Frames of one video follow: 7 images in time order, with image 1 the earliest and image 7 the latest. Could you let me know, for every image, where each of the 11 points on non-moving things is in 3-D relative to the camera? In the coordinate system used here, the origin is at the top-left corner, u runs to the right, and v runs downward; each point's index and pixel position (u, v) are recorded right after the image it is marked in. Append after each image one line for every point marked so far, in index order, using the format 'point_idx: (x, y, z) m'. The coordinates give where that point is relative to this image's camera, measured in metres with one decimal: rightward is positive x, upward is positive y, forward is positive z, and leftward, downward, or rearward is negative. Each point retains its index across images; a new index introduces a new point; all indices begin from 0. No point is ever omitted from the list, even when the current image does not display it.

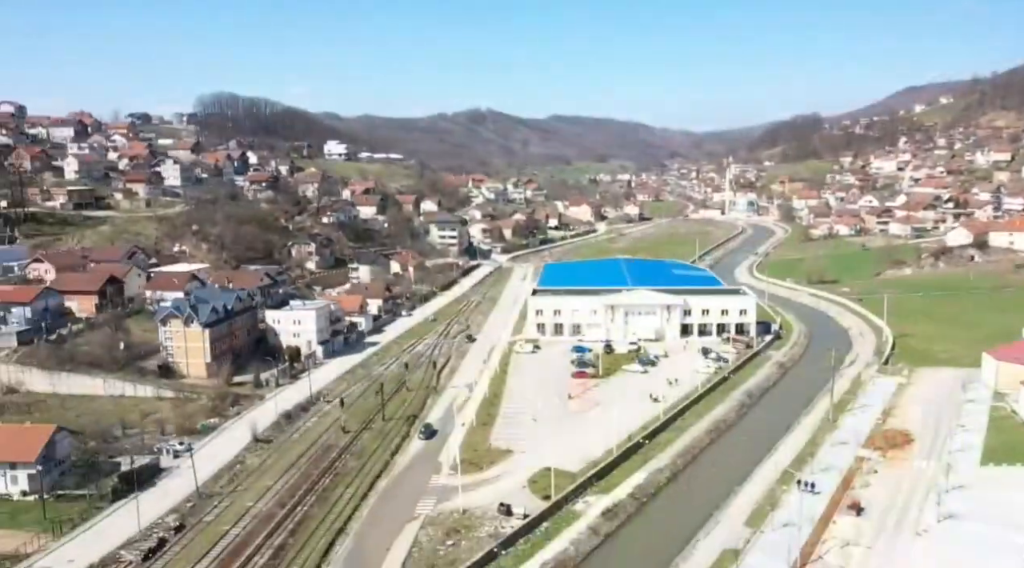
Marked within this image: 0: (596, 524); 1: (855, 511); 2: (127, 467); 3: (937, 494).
0: (+1.4, -4.1, +16.7) m
1: (+5.9, -3.7, +16.4) m
2: (-7.6, -3.6, +18.8) m
3: (+7.5, -3.5, +17.0) m
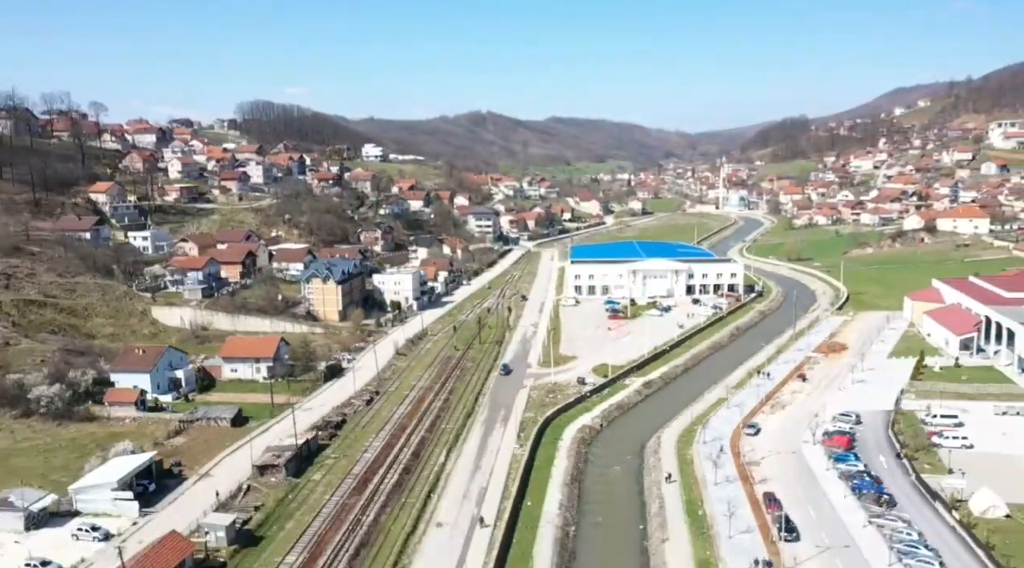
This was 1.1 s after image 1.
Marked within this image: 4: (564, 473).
0: (+3.5, -2.8, +26.5) m
1: (+7.9, -2.4, +26.2) m
2: (-5.6, -2.4, +28.6) m
3: (+9.5, -2.2, +26.8) m
4: (+1.1, -3.8, +19.6) m
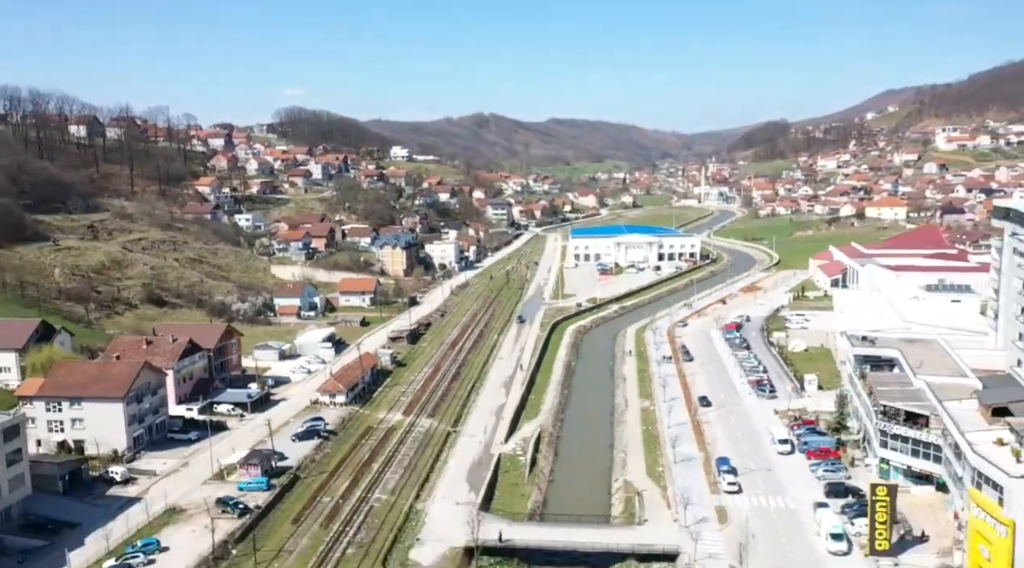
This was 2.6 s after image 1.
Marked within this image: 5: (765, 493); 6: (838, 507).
0: (+4.4, -1.1, +40.4) m
1: (+8.8, -0.7, +40.1) m
2: (-4.7, -0.6, +42.5) m
3: (+10.4, -0.5, +40.7) m
4: (+2.0, -2.1, +33.5) m
5: (+4.6, -3.8, +17.6) m
6: (+5.5, -3.8, +16.4) m
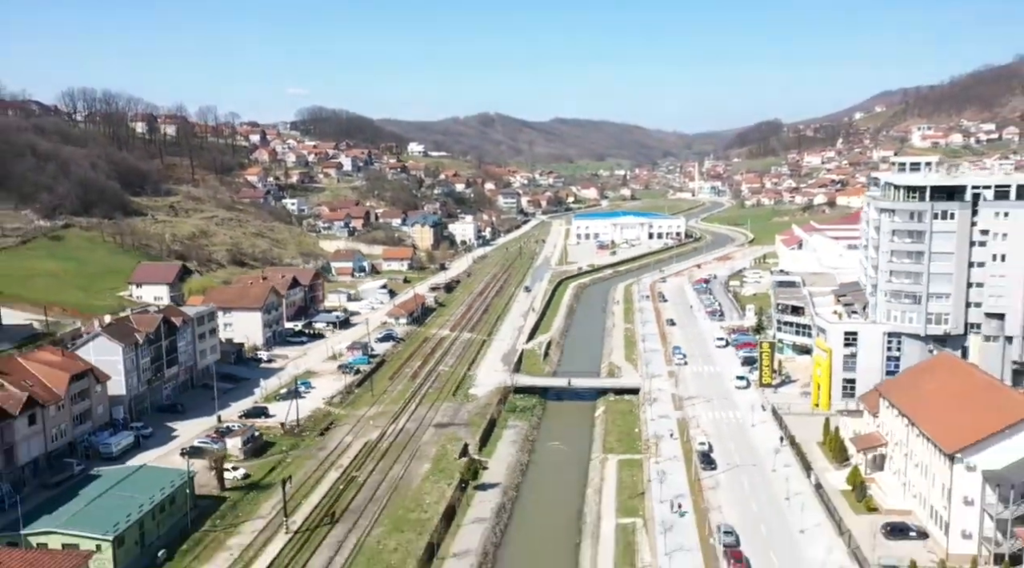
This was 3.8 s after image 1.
0: (+5.0, +0.6, +49.2) m
1: (+9.5, +1.0, +48.9) m
2: (-4.0, +1.0, +51.3) m
3: (+11.1, +1.1, +49.5) m
4: (+2.6, -0.4, +42.4) m
5: (+5.2, -2.2, +26.4) m
6: (+6.1, -2.2, +25.2) m
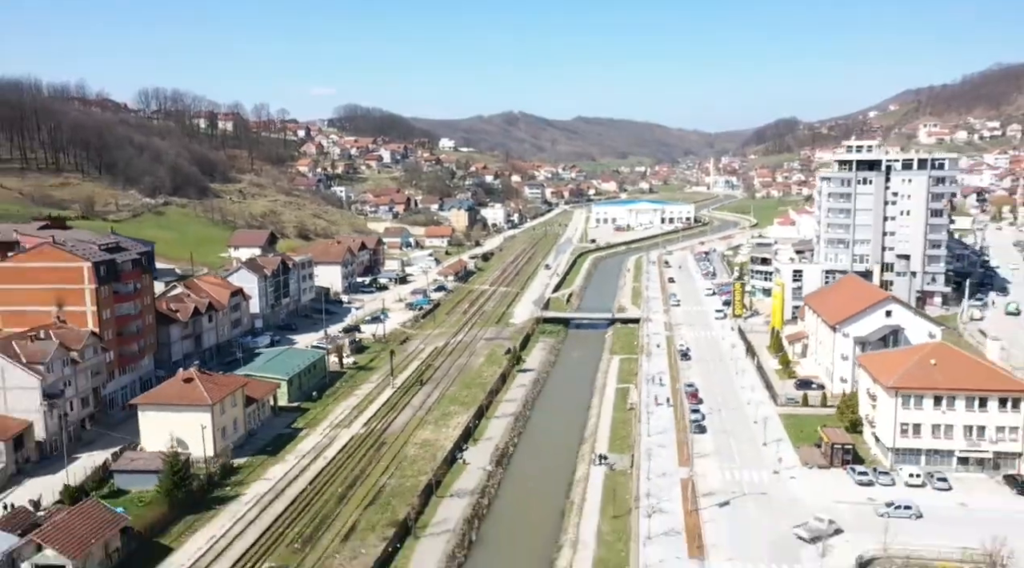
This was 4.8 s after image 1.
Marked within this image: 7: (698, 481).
0: (+6.6, +2.0, +56.3) m
1: (+11.0, +2.4, +55.9) m
2: (-2.4, +2.5, +58.6) m
3: (+12.6, +2.6, +56.5) m
4: (+4.0, +1.0, +49.5) m
5: (+6.2, -0.7, +33.5) m
6: (+7.1, -0.7, +32.3) m
7: (+3.0, -3.1, +15.8) m
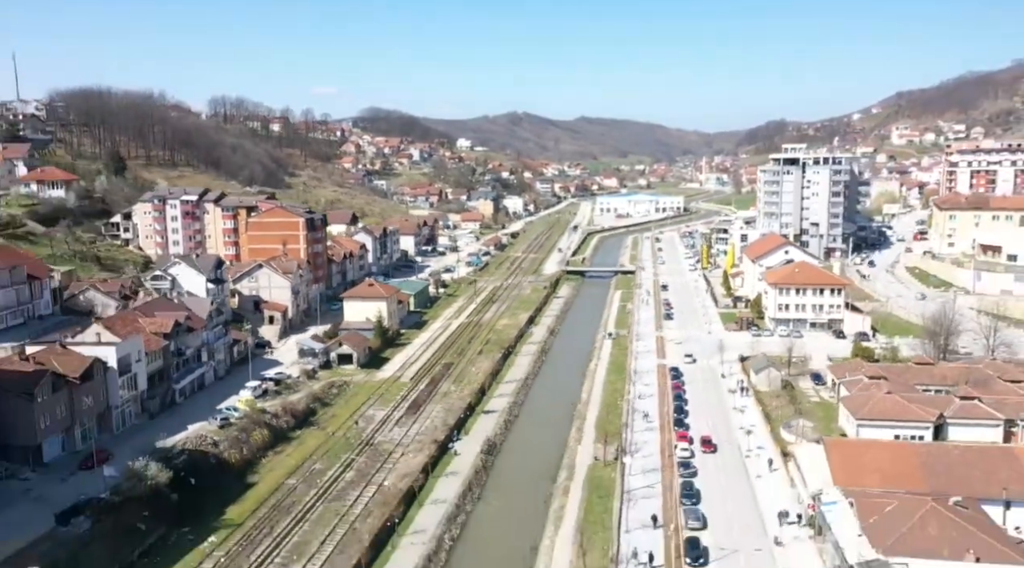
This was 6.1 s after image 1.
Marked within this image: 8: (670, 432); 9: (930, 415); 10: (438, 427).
0: (+8.0, +3.8, +68.9) m
1: (+12.5, +4.1, +68.5) m
2: (-0.9, +4.3, +71.2) m
3: (+14.1, +4.3, +69.1) m
4: (+5.4, +2.8, +62.1) m
5: (+7.6, +1.0, +46.1) m
6: (+8.5, +1.0, +44.9) m
7: (+4.5, -1.4, +28.4) m
8: (+3.0, -2.8, +18.5) m
9: (+7.2, -2.3, +16.9) m
10: (-1.5, -2.8, +19.4) m
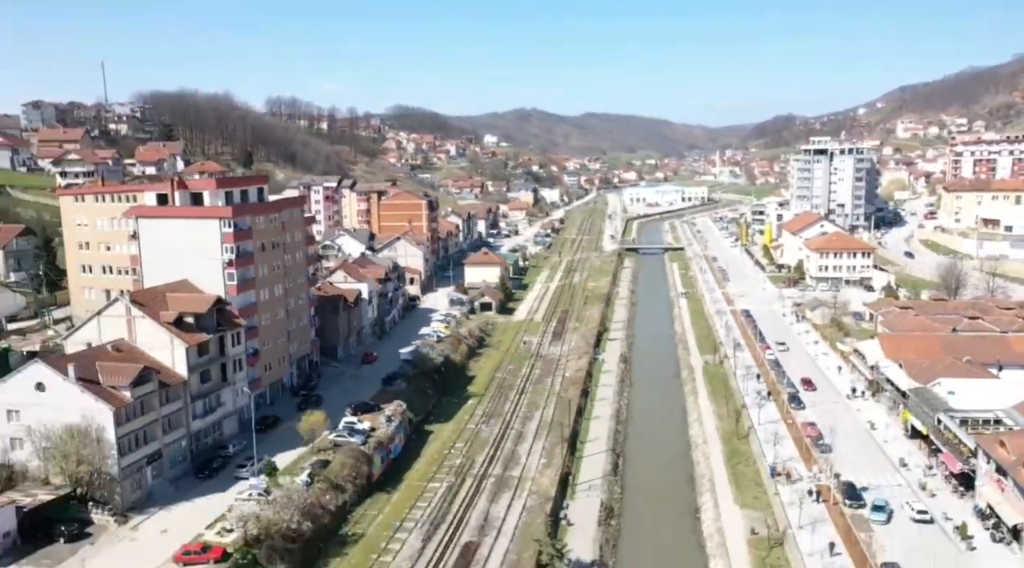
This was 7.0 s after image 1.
0: (+11.4, +5.2, +75.7) m
1: (+15.9, +5.6, +75.3) m
2: (+2.5, +5.6, +78.1) m
3: (+17.5, +5.8, +75.9) m
4: (+8.8, +4.1, +69.0) m
5: (+11.0, +2.3, +53.0) m
6: (+11.9, +2.3, +51.8) m
7: (+7.9, -0.2, +35.3) m
8: (+6.4, -1.6, +25.4) m
9: (+10.6, -1.1, +23.7) m
10: (+1.9, -1.7, +26.3) m
